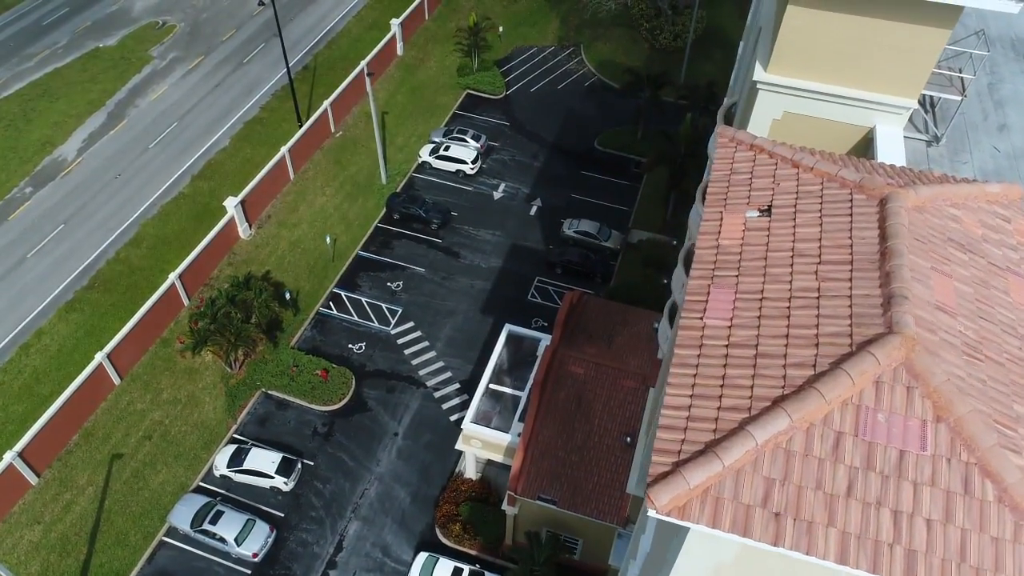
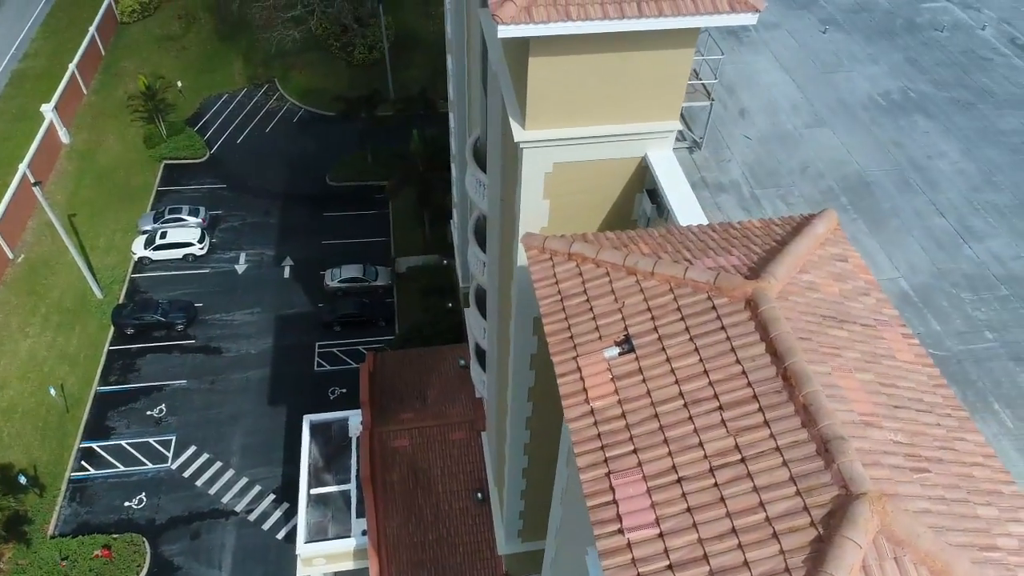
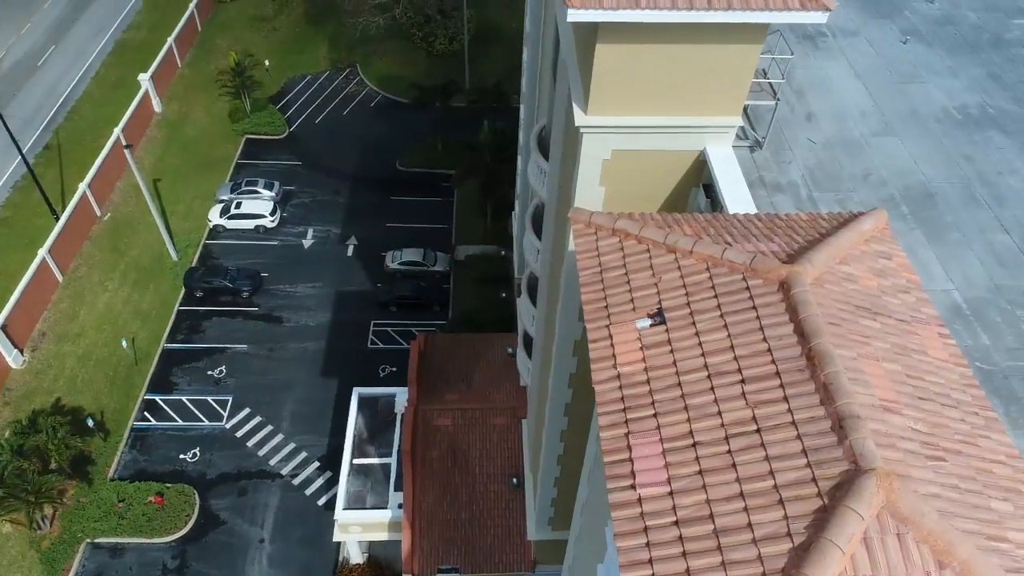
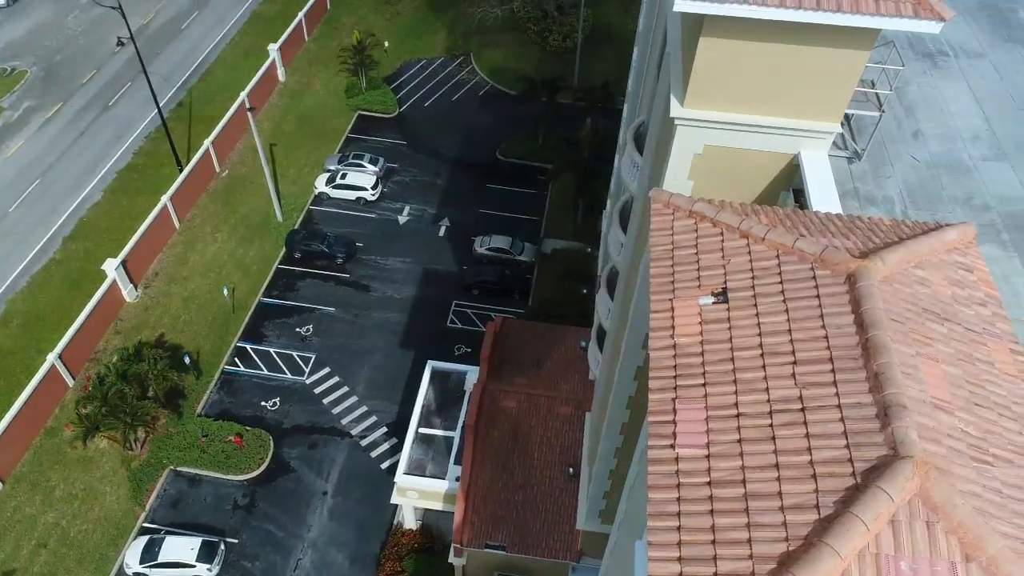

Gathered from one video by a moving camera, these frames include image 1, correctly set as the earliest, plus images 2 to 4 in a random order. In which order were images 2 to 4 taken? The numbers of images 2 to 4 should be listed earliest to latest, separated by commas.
4, 3, 2
